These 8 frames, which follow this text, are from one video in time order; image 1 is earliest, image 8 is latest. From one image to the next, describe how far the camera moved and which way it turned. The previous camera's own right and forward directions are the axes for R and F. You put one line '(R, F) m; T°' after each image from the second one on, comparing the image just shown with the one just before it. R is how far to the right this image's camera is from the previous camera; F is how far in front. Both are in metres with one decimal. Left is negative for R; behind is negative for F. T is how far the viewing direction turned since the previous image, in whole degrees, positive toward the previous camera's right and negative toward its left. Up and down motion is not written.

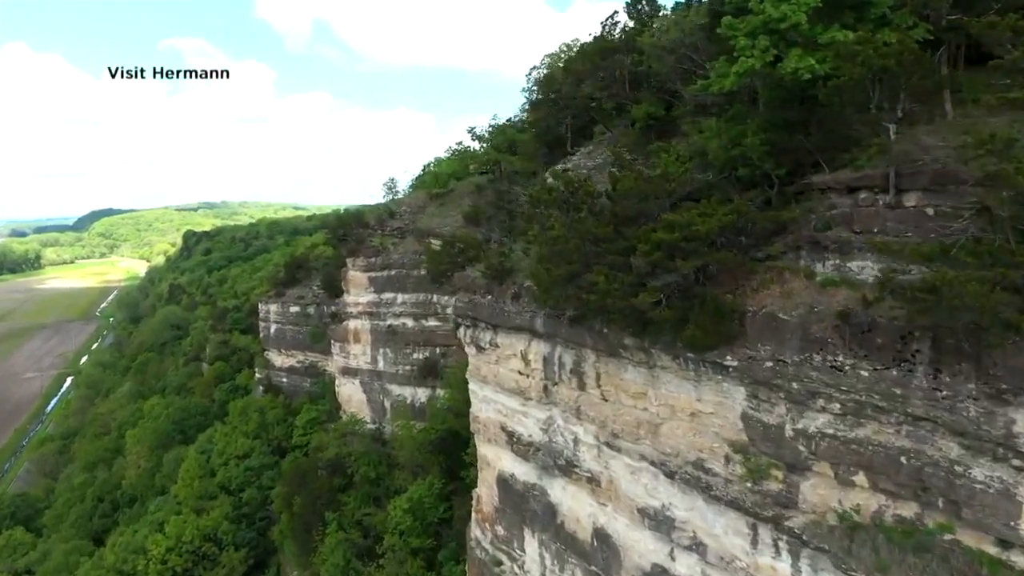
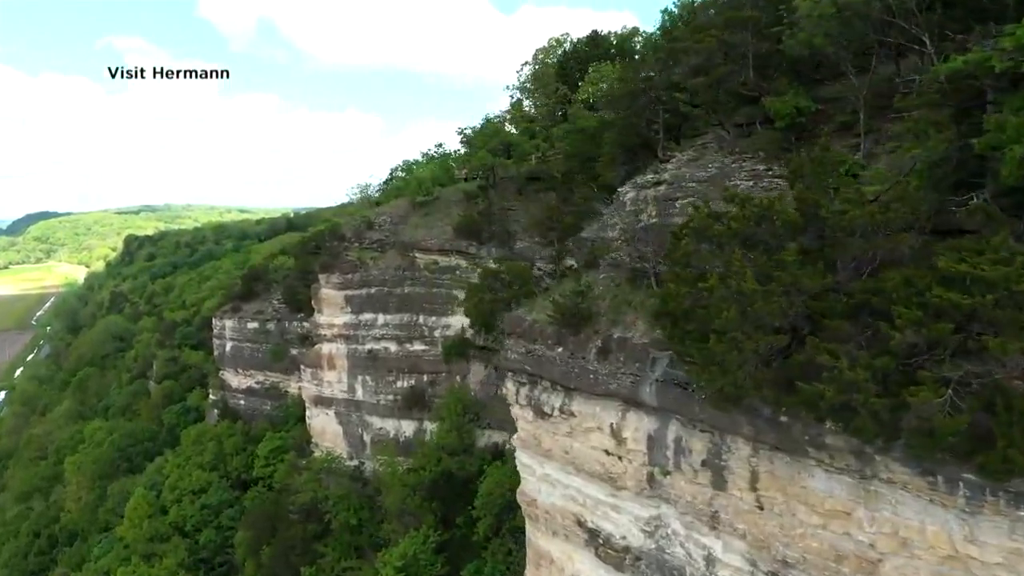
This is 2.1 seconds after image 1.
(-1.1, +2.4) m; +3°
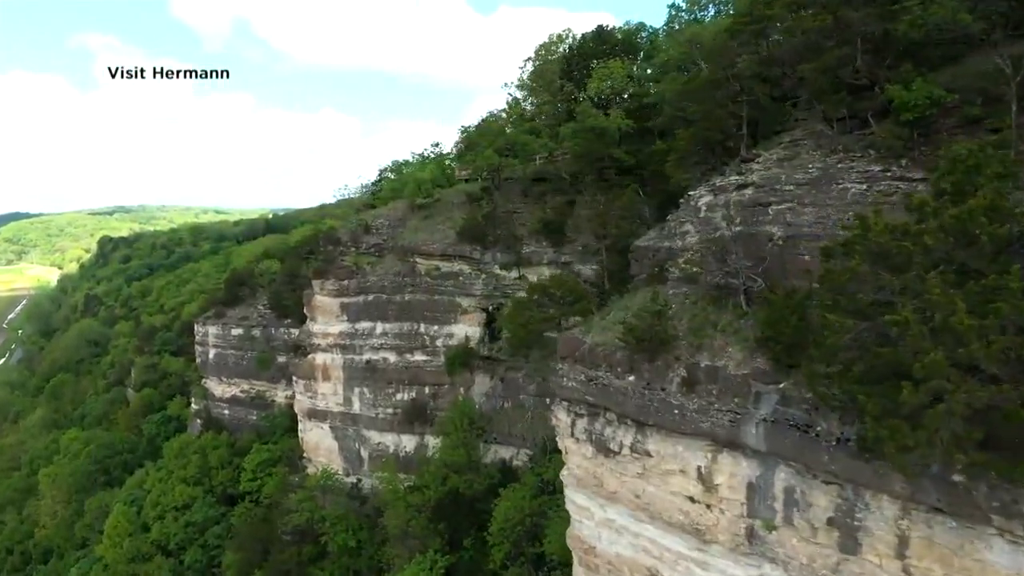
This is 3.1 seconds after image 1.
(-0.7, +1.0) m; +1°
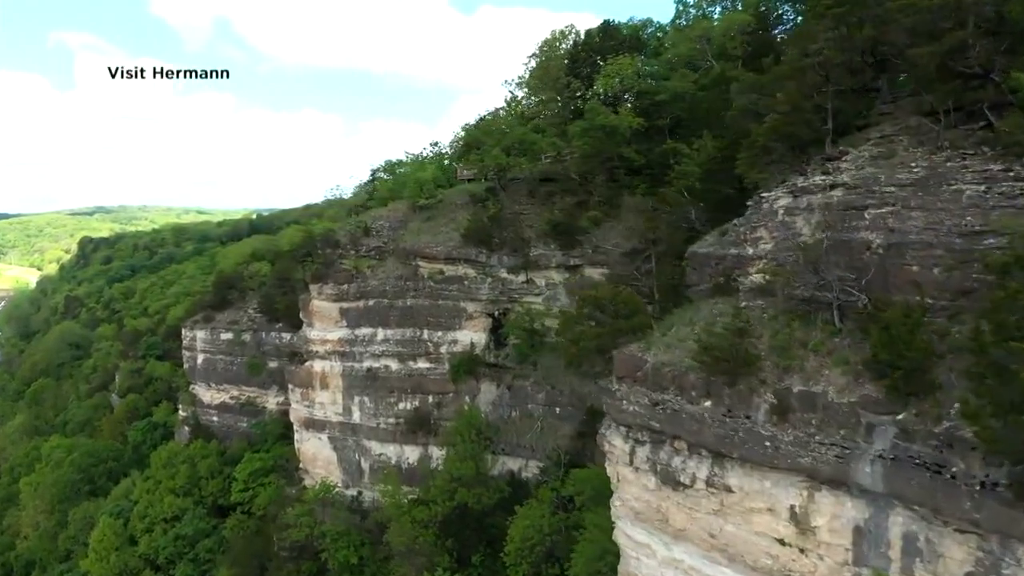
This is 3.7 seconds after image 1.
(-0.5, +0.7) m; +1°
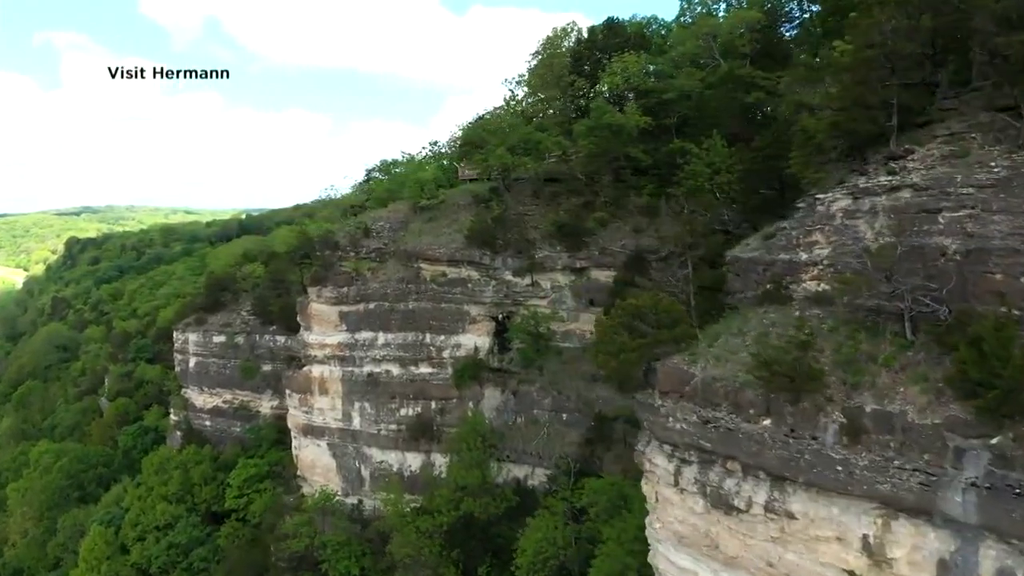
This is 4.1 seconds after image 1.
(-0.3, +0.5) m; +1°
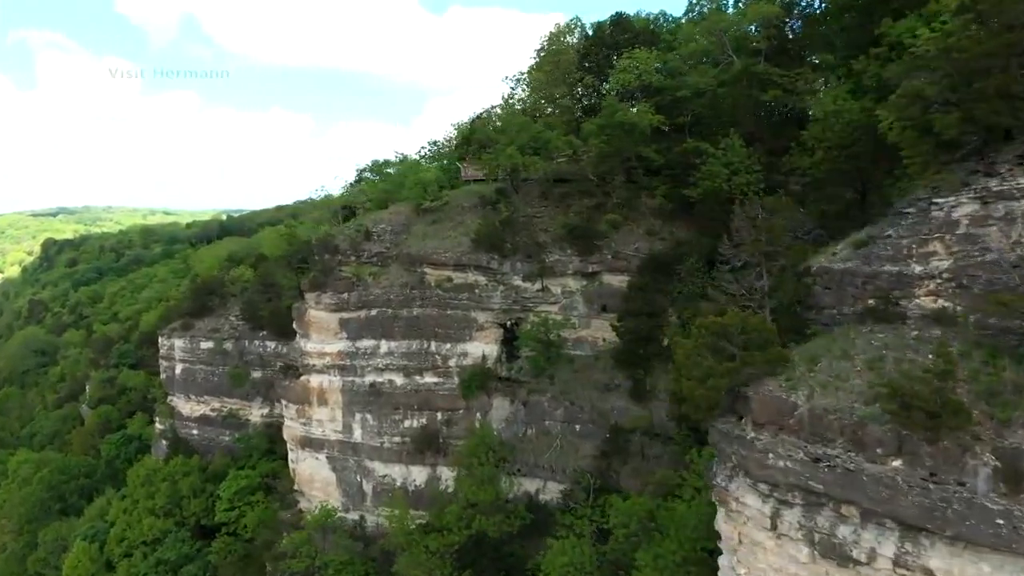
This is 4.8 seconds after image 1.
(-0.6, +0.8) m; +1°
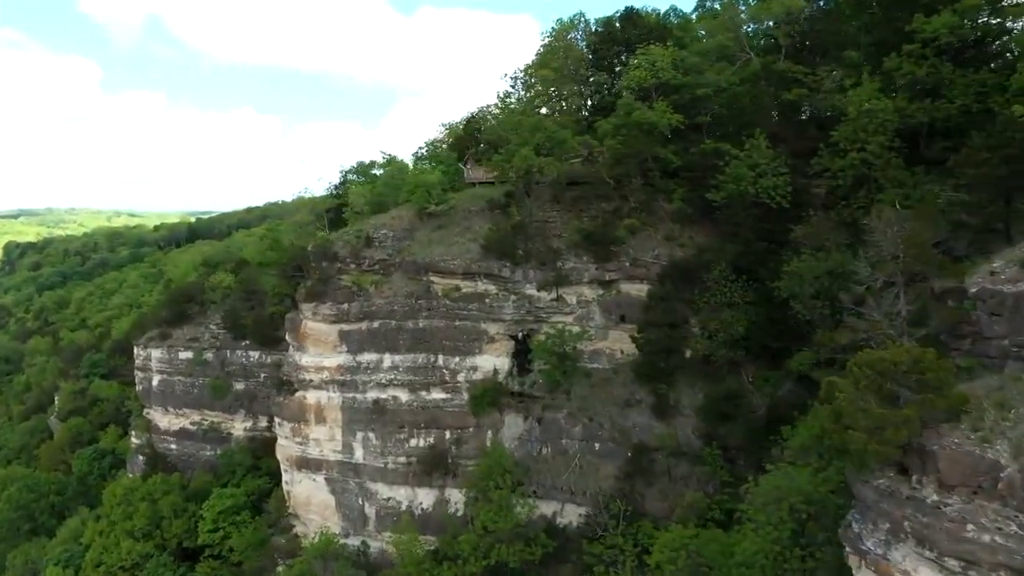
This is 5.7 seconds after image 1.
(-0.8, +1.1) m; +2°
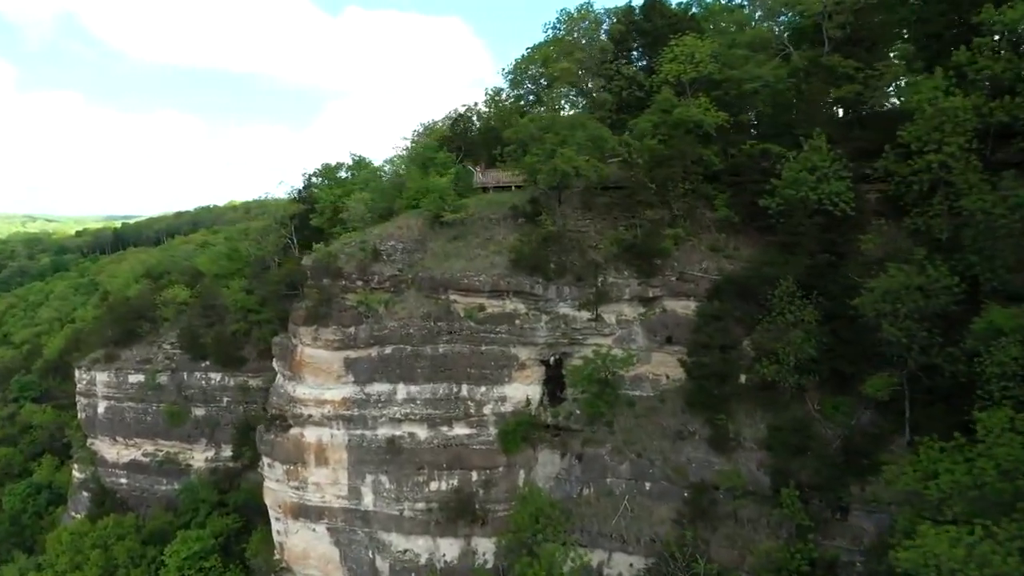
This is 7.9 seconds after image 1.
(-1.7, +2.1) m; +5°
